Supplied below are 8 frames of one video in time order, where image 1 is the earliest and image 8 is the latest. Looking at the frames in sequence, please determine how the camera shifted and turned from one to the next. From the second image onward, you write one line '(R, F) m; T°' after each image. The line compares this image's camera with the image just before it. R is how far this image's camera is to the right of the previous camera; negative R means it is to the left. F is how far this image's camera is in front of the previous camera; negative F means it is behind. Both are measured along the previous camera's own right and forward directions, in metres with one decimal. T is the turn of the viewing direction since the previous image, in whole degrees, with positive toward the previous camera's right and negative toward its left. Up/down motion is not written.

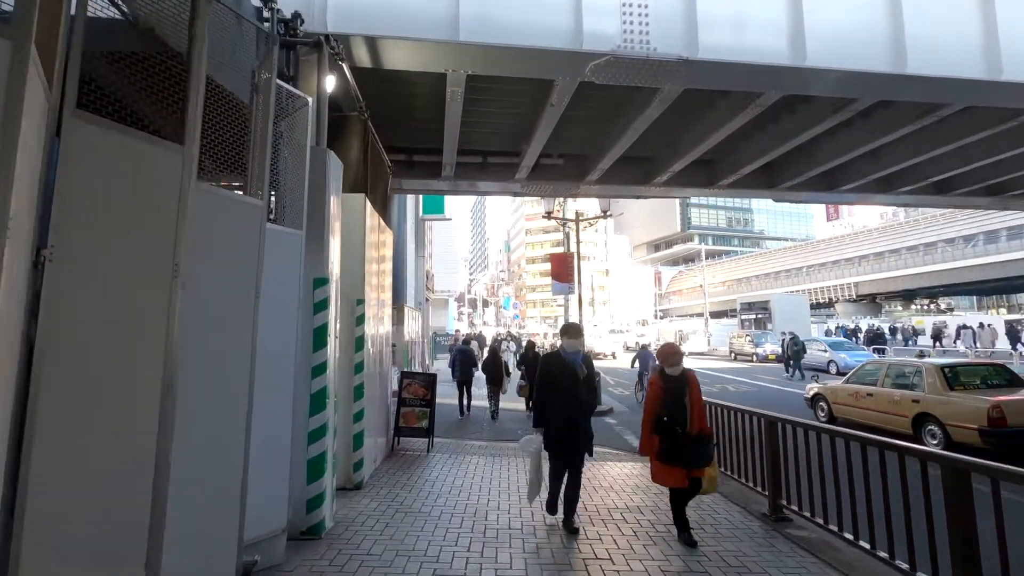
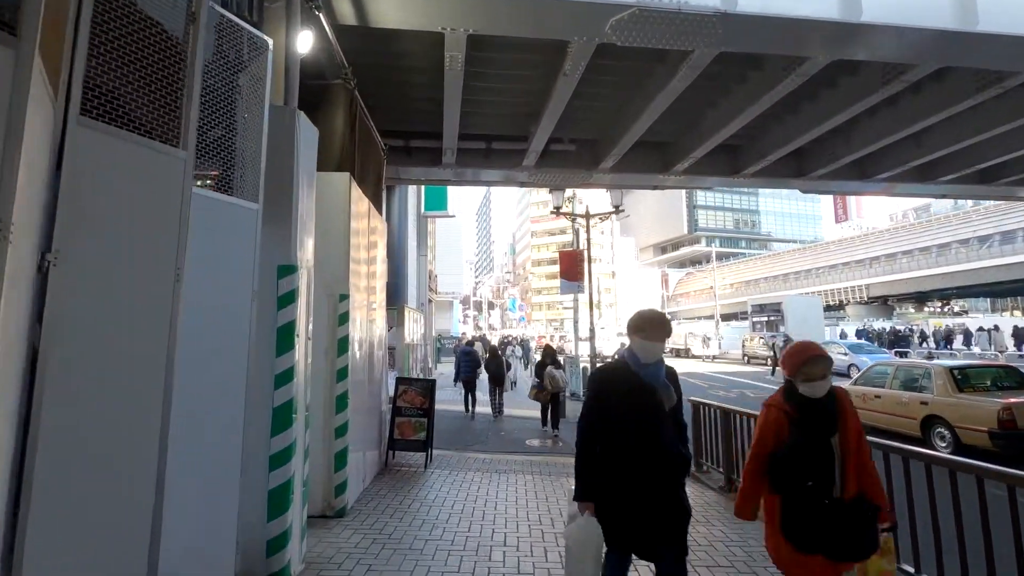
(0.0, +0.9) m; -1°
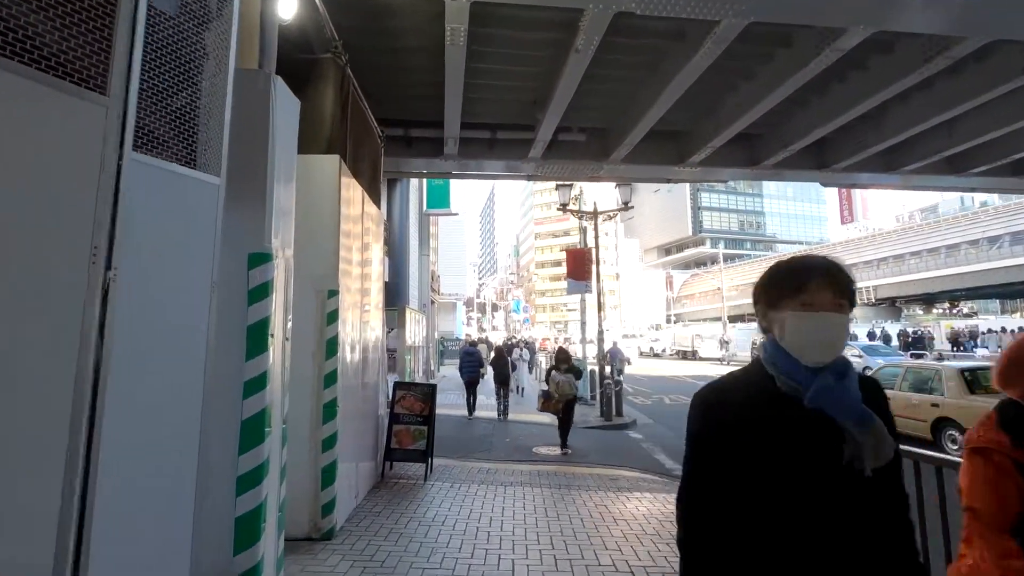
(0.0, +0.5) m; 0°
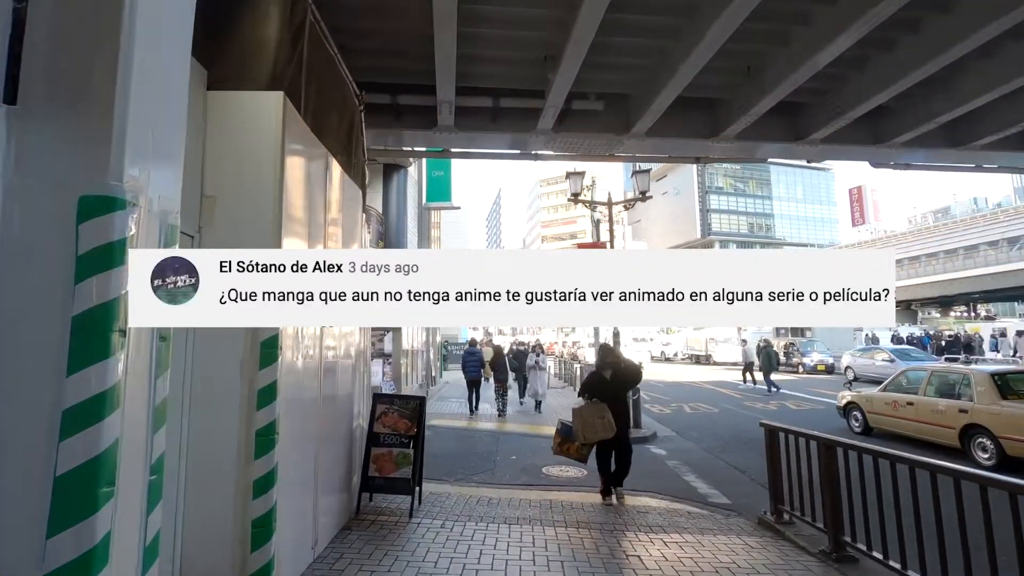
(0.0, +1.3) m; -1°
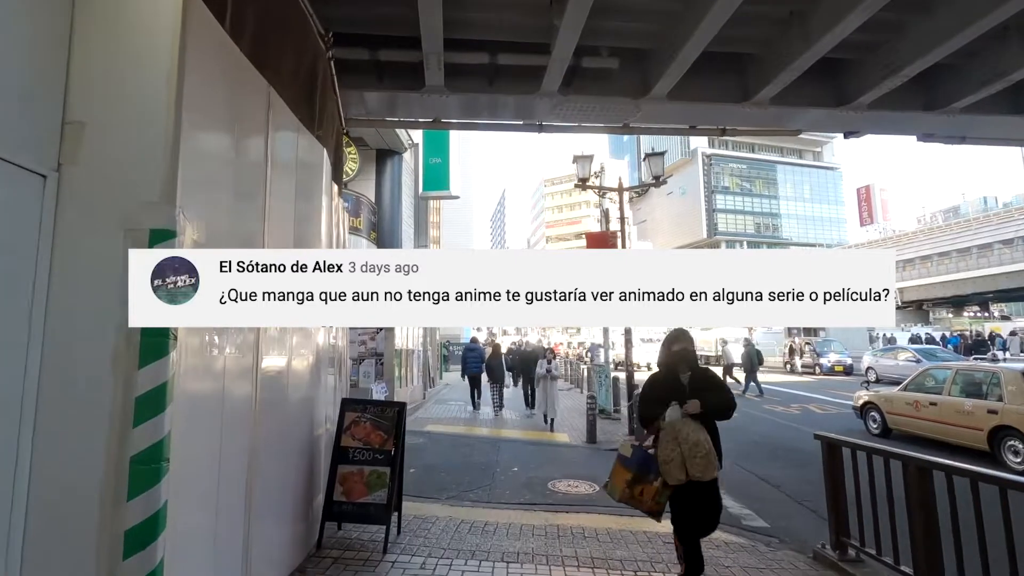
(0.0, +1.0) m; 0°
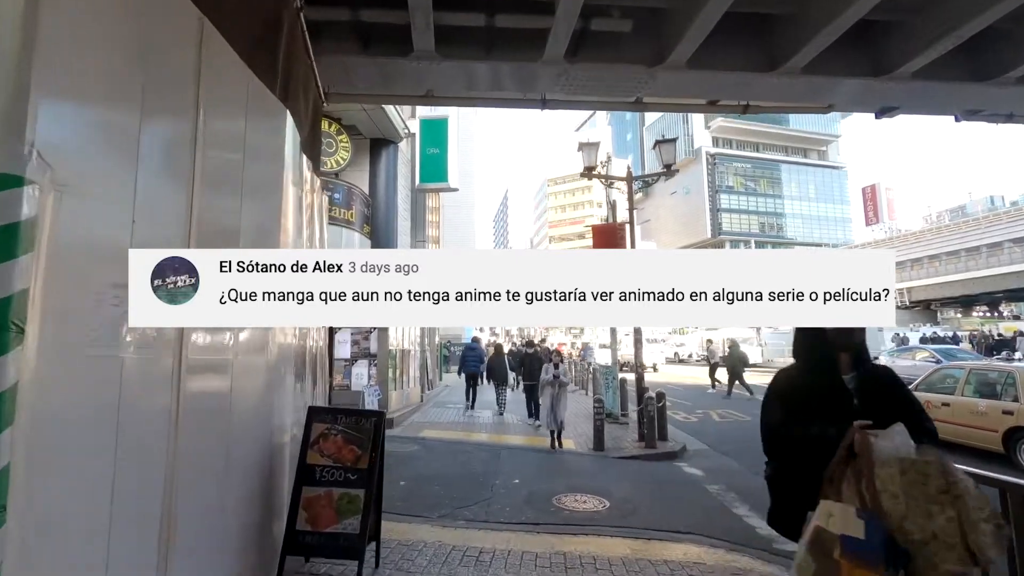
(0.0, +0.7) m; 0°
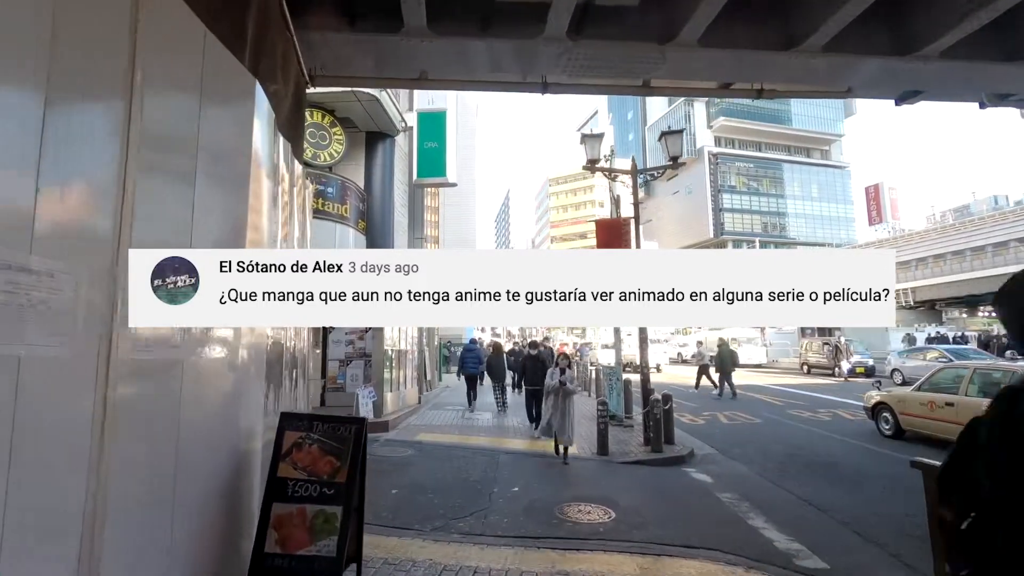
(0.0, +0.4) m; 0°
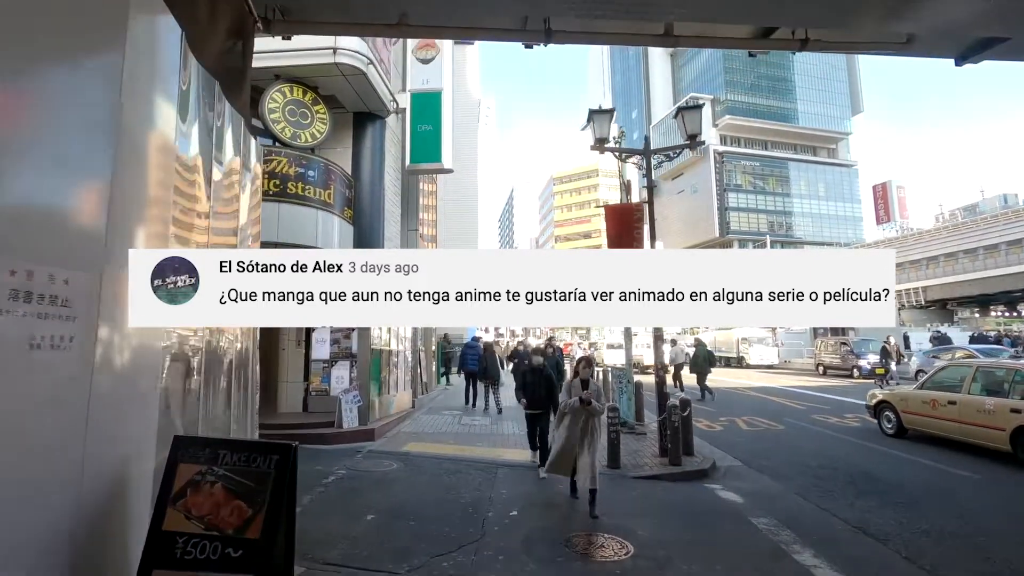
(+0.1, +1.0) m; 0°
